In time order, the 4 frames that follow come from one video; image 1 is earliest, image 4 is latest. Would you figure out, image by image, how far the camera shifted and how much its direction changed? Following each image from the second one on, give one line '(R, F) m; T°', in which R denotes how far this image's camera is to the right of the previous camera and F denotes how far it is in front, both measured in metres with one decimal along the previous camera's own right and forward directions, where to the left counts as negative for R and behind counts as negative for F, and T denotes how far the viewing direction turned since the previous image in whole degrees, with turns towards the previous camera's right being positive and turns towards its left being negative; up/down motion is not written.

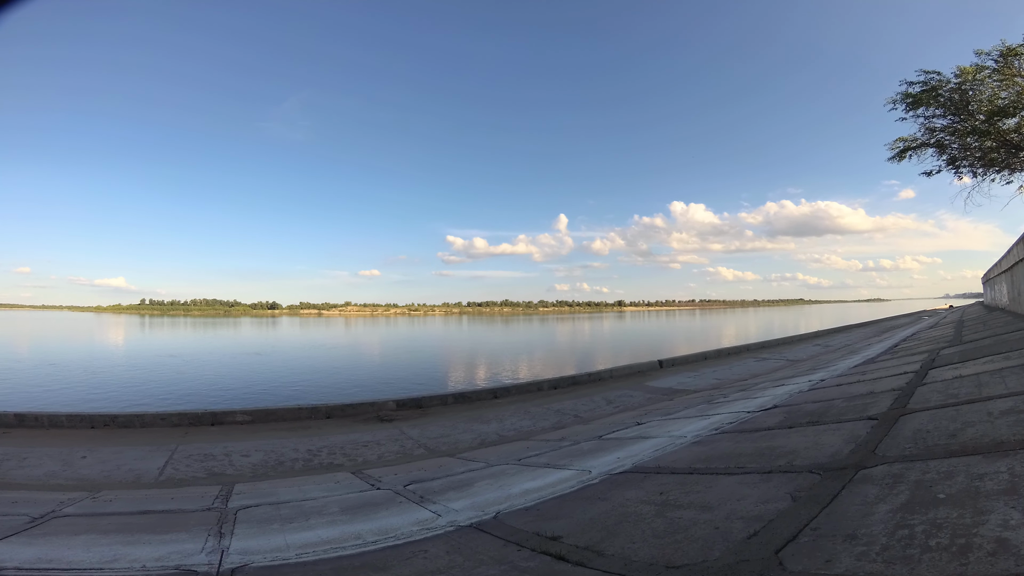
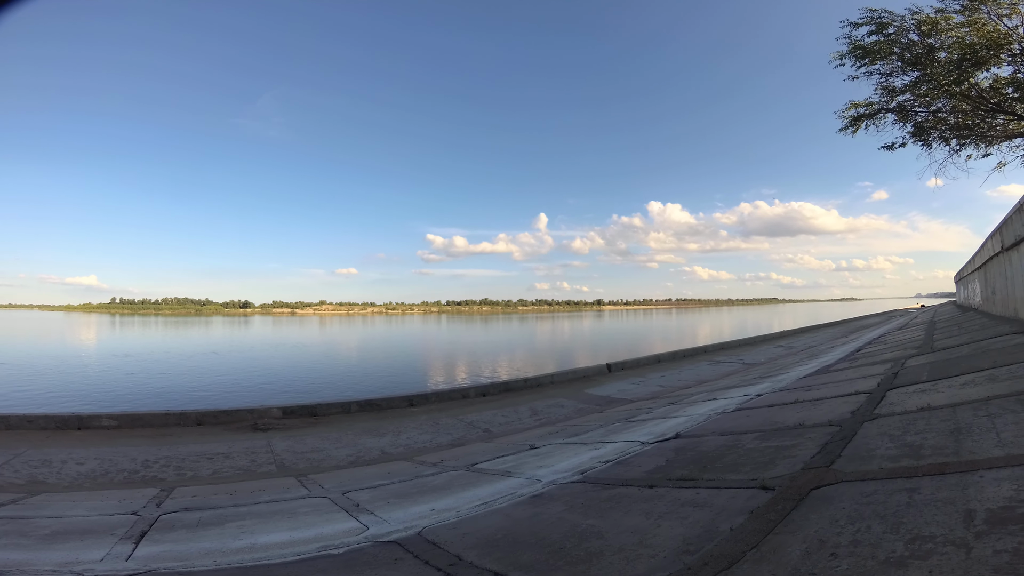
(+0.3, +0.3) m; +2°
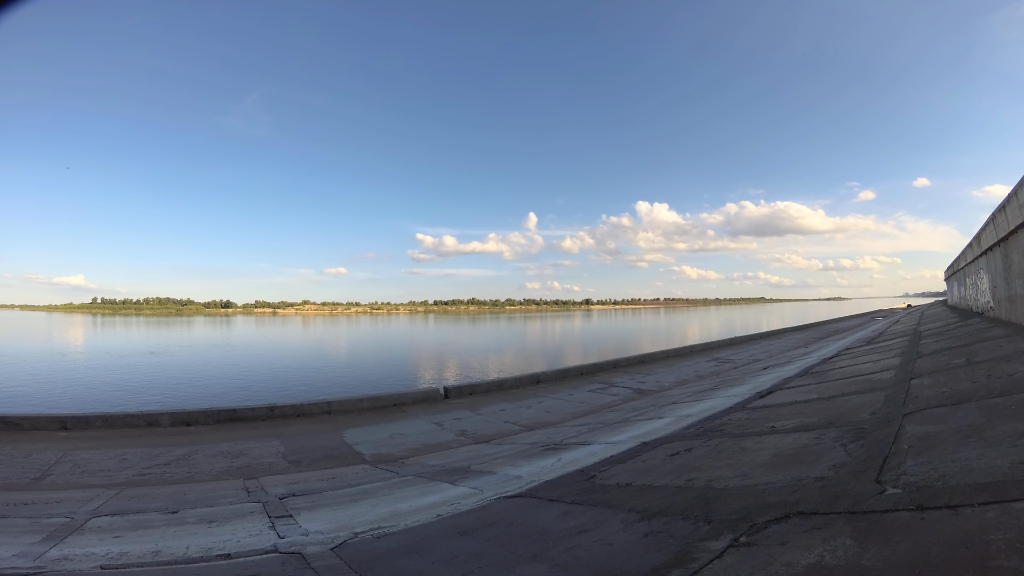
(+0.2, +0.2) m; +1°
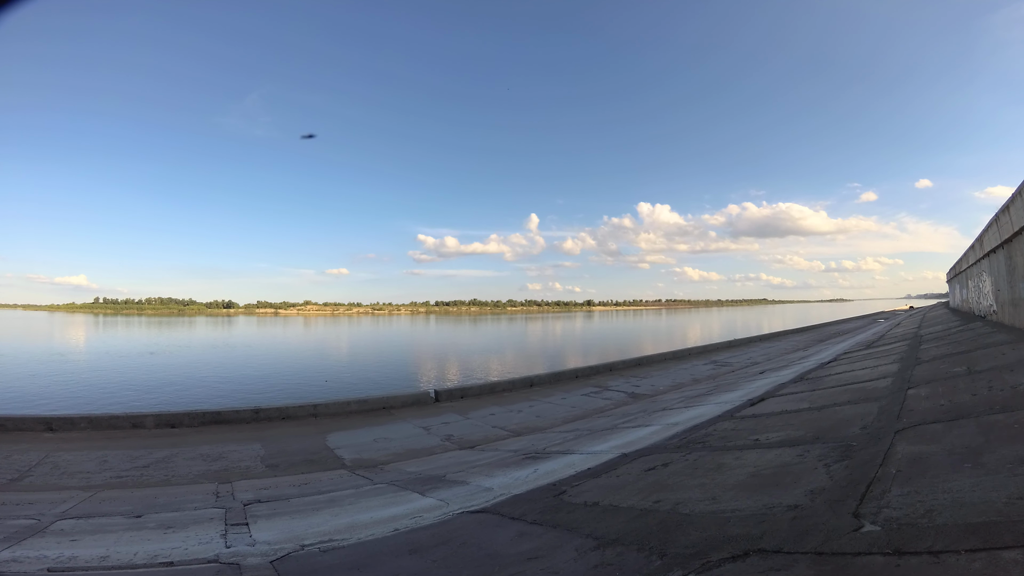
(-1.5, -1.7) m; 0°
